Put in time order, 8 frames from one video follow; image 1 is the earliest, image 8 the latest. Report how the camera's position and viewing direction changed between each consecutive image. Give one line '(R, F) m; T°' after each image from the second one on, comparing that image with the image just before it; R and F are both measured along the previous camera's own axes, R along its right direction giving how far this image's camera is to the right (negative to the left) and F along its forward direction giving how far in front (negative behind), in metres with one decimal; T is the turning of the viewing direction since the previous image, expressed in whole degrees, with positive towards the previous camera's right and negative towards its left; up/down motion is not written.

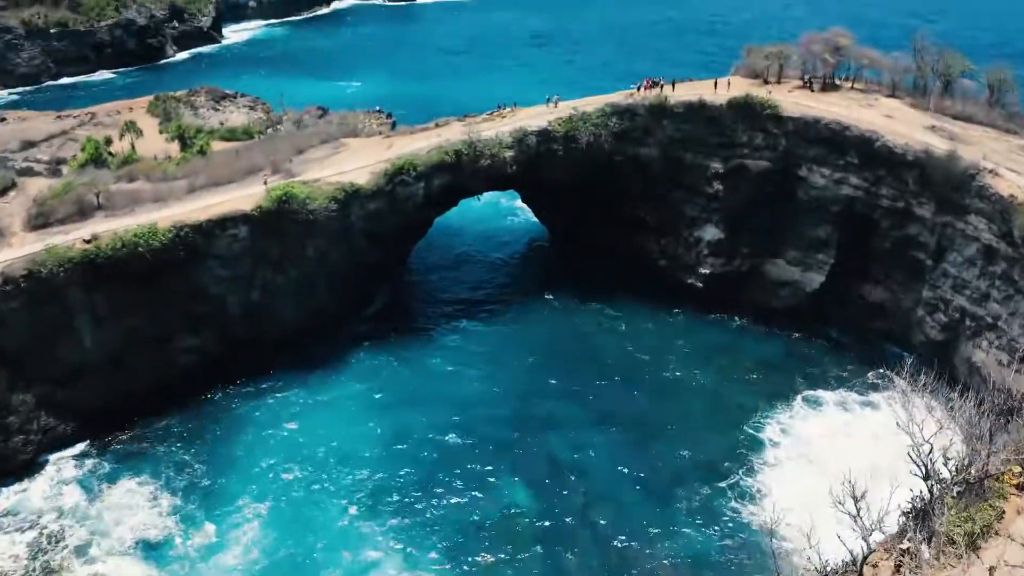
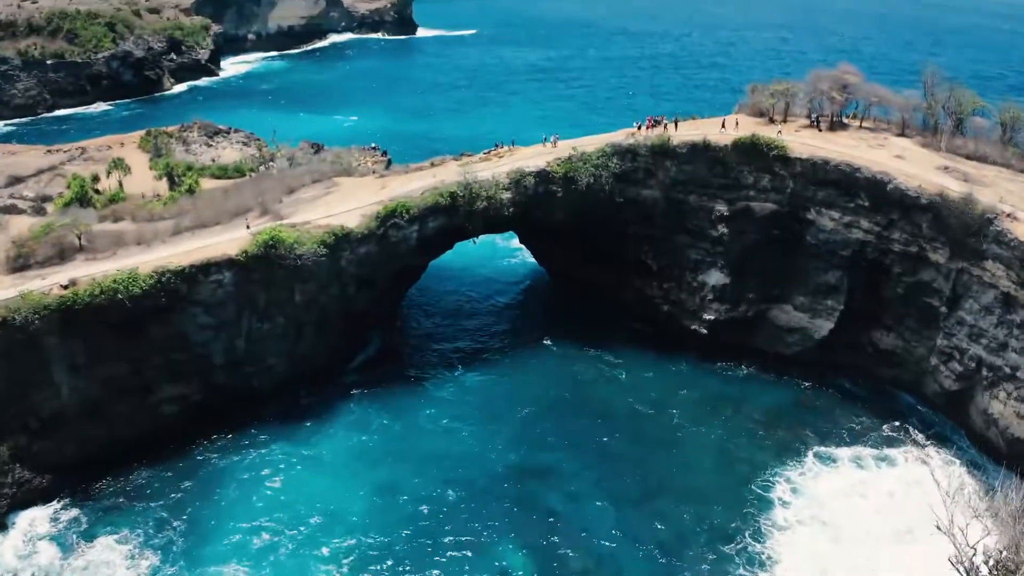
(+0.1, +1.2) m; 0°
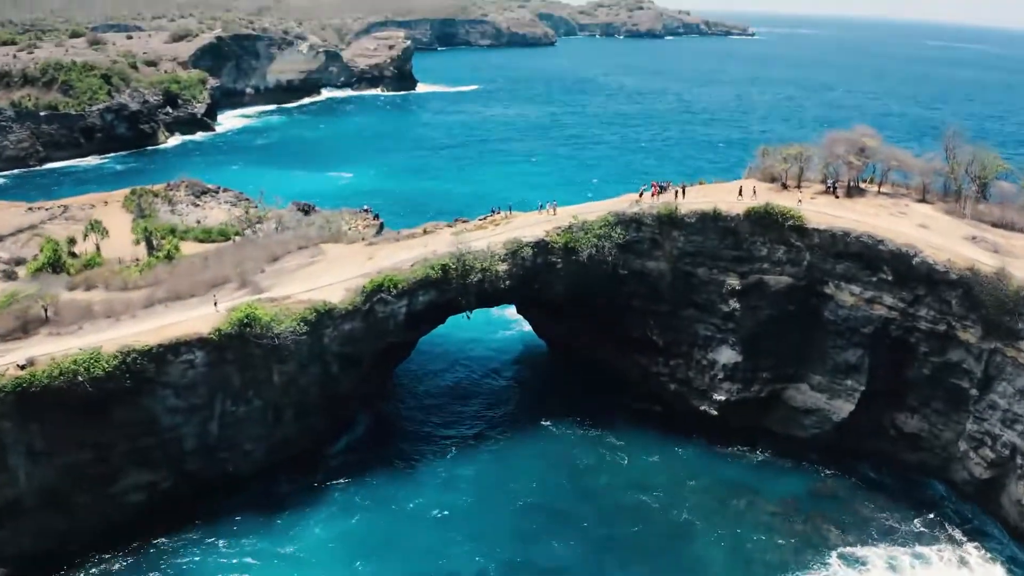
(+0.1, +2.0) m; 0°
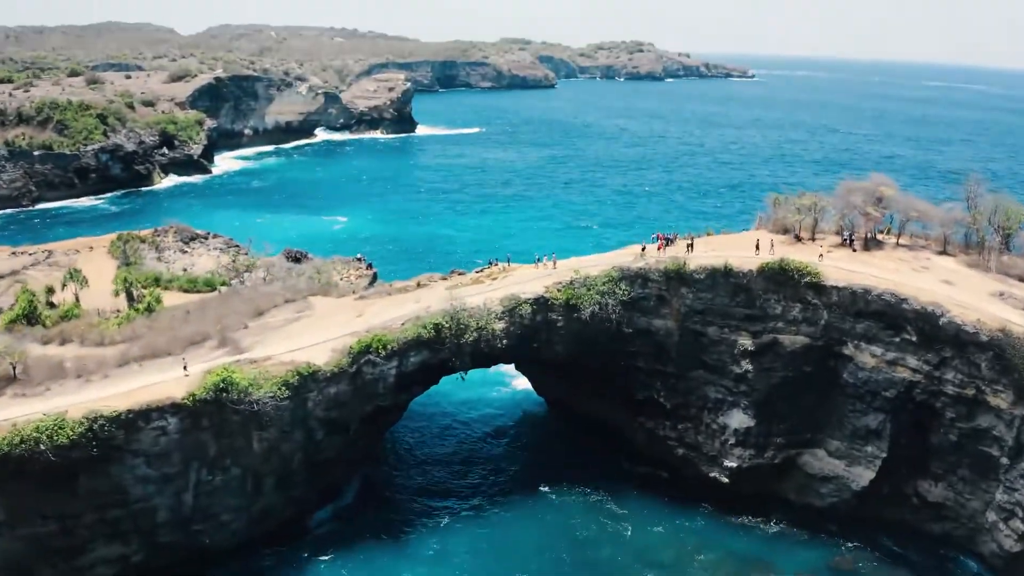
(+0.1, +1.6) m; 0°
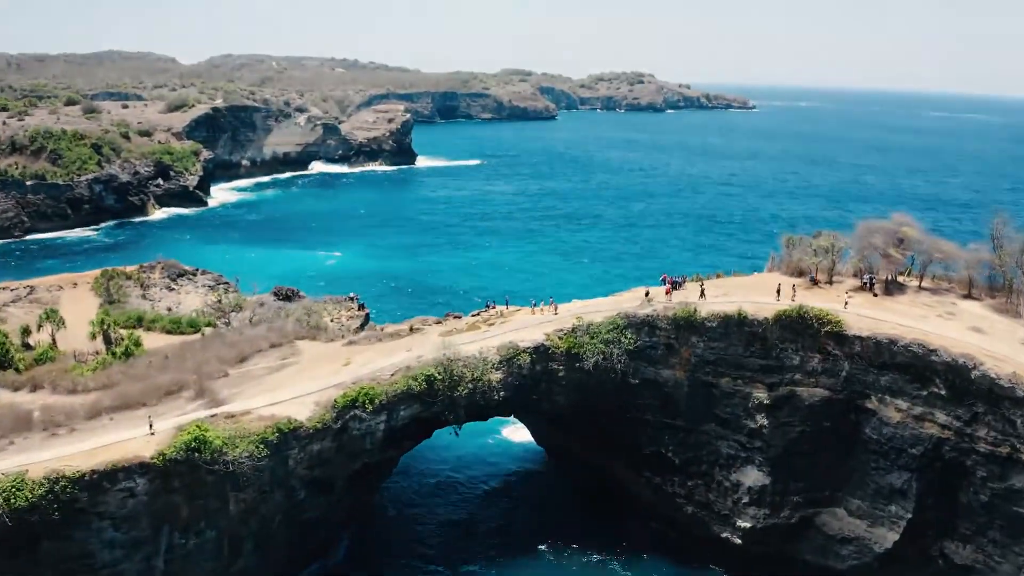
(+0.1, +1.6) m; 0°
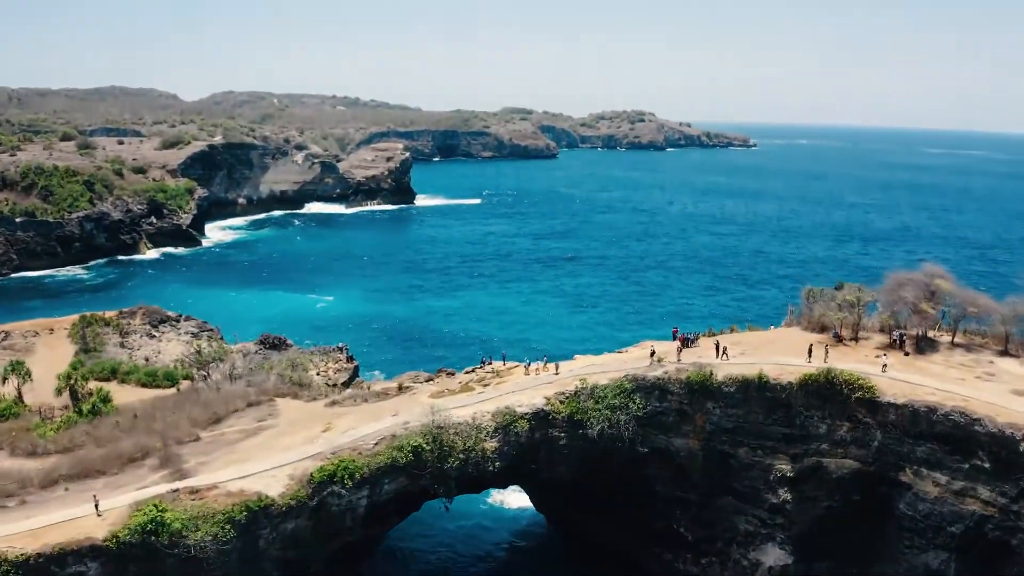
(+0.1, +2.0) m; 0°
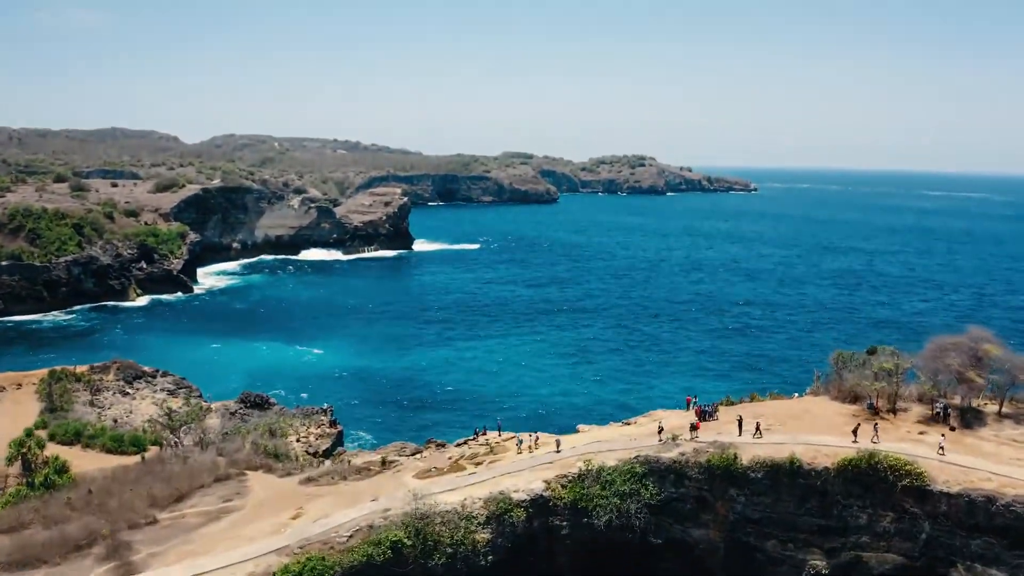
(+0.1, +2.4) m; 0°
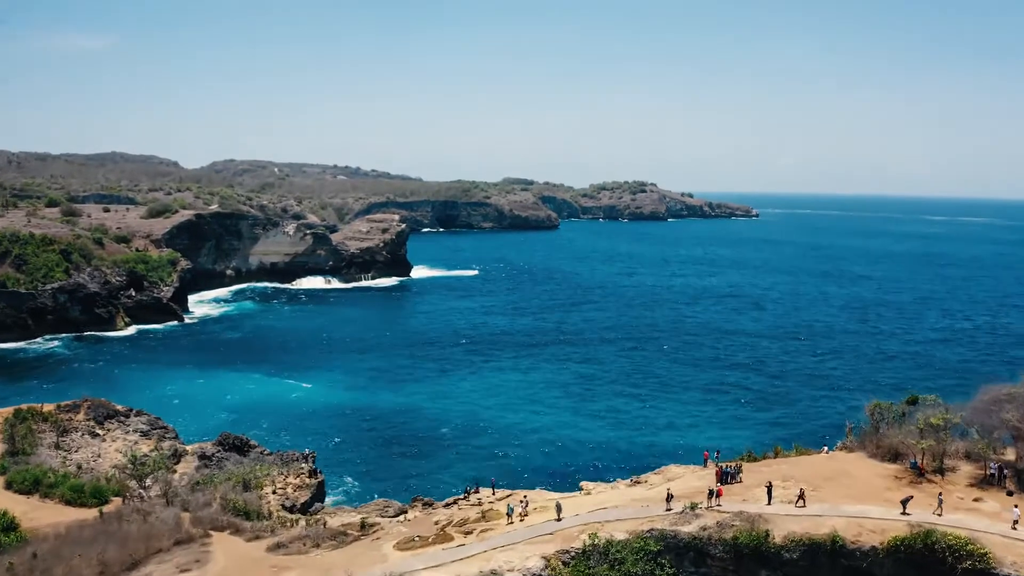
(+0.1, +2.4) m; 0°
